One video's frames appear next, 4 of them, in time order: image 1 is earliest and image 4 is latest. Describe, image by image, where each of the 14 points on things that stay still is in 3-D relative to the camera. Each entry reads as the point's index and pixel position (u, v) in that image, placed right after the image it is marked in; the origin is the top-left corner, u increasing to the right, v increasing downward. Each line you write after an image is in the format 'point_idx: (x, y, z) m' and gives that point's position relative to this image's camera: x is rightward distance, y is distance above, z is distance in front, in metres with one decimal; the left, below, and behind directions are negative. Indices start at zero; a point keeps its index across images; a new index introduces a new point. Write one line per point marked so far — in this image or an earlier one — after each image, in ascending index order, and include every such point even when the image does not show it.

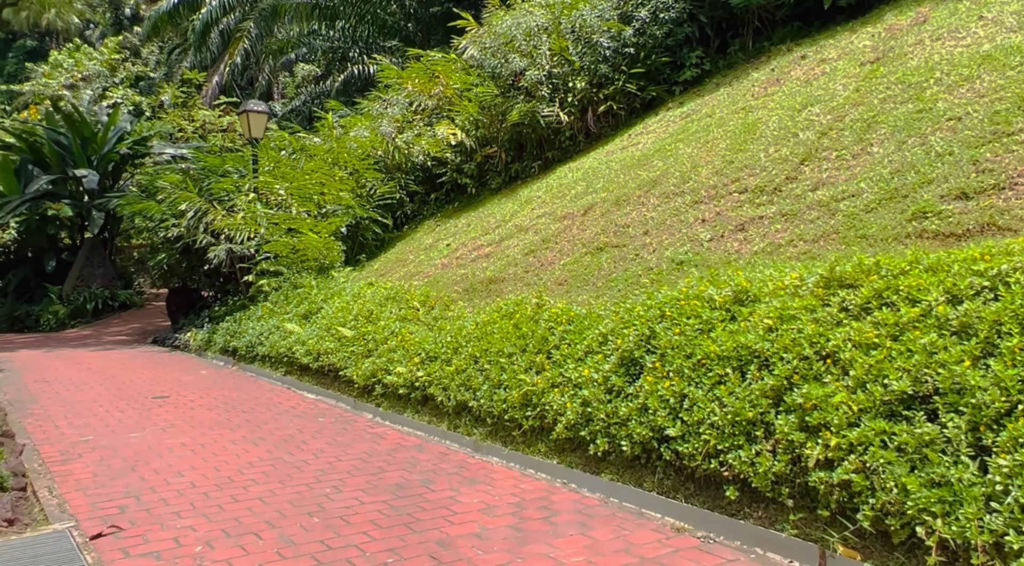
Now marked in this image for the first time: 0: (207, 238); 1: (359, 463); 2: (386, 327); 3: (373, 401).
0: (-4.4, +0.7, +12.6) m
1: (-0.9, -1.1, +5.2) m
2: (-1.1, -0.4, +7.8) m
3: (-1.1, -1.0, +7.2) m
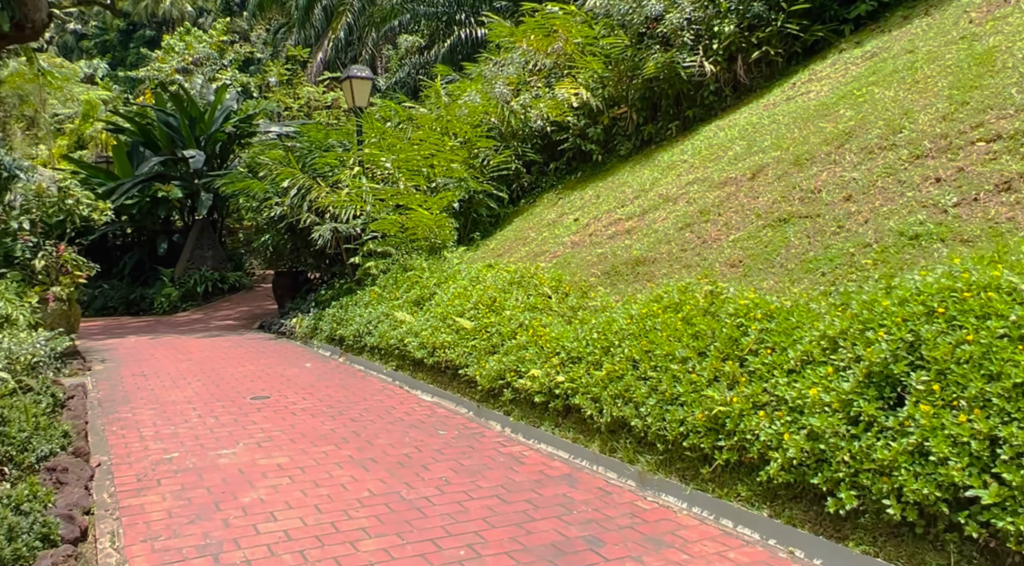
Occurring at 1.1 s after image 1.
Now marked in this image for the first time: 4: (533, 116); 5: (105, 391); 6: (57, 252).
0: (-2.7, +0.9, +11.7) m
1: (-0.1, -1.0, +4.1) m
2: (0.0, -0.3, +6.6) m
3: (-0.1, -0.9, +6.0) m
4: (+0.2, +2.1, +10.9) m
5: (-3.6, -1.0, +7.8) m
6: (-4.9, +0.3, +9.3) m
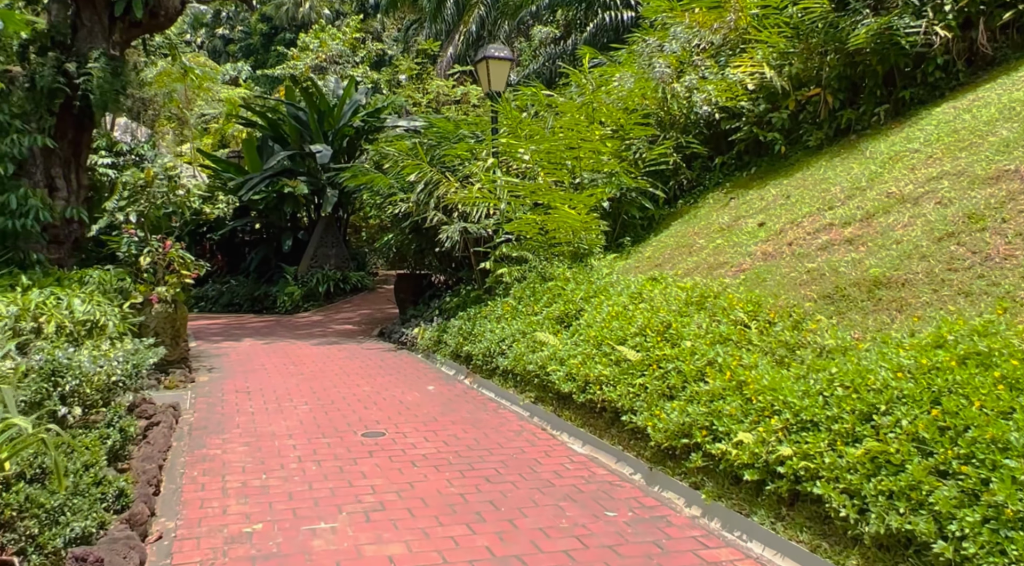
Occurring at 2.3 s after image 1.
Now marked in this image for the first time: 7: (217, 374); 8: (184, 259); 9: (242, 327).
0: (-0.9, +0.8, +10.5) m
1: (+0.6, -1.2, +2.5) m
2: (+1.1, -0.4, +5.0) m
3: (+0.9, -1.0, +4.4) m
4: (+2.0, +1.9, +9.2) m
5: (-2.4, -1.0, +6.7) m
6: (-3.4, +0.3, +8.4) m
7: (-2.9, -0.9, +8.6) m
8: (-3.2, +0.2, +8.4) m
9: (-4.5, -0.7, +14.6) m
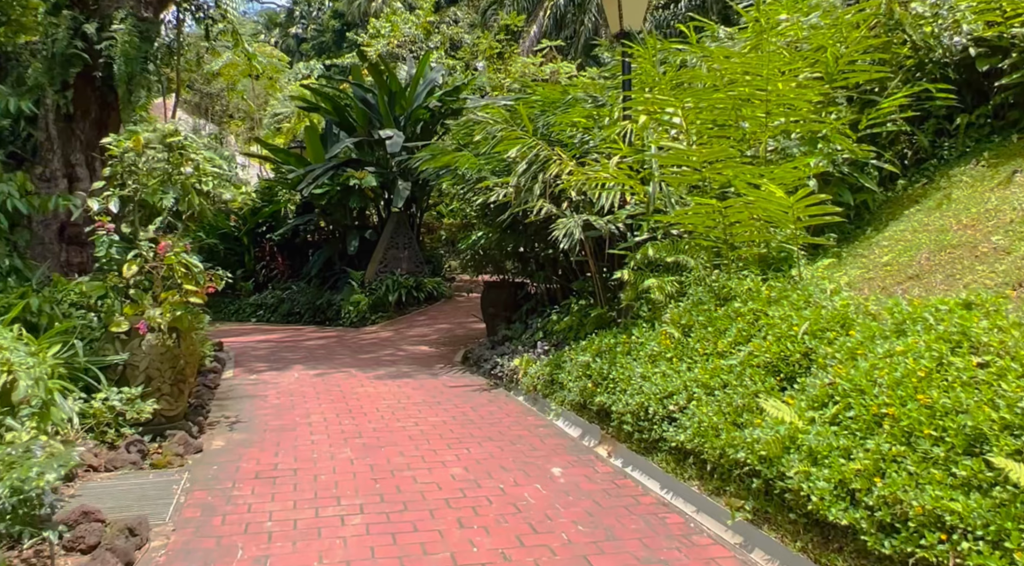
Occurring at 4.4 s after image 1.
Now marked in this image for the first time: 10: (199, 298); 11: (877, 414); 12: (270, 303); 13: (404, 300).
0: (+0.3, +0.7, +7.7) m
1: (+1.2, -1.3, -0.4) m
2: (+1.8, -0.5, +2.1) m
3: (+1.6, -1.1, +1.5) m
4: (+3.1, +1.8, +6.2) m
5: (-1.5, -1.1, +4.0) m
6: (-2.3, +0.2, +5.8) m
7: (-1.9, -1.0, +6.0) m
8: (-2.2, +0.1, +5.8) m
9: (-3.0, -0.9, +12.0) m
10: (-2.0, -0.1, +5.6) m
11: (+1.4, -0.5, +3.4) m
12: (-5.0, -0.4, +17.8) m
13: (-1.9, -0.3, +15.7) m
